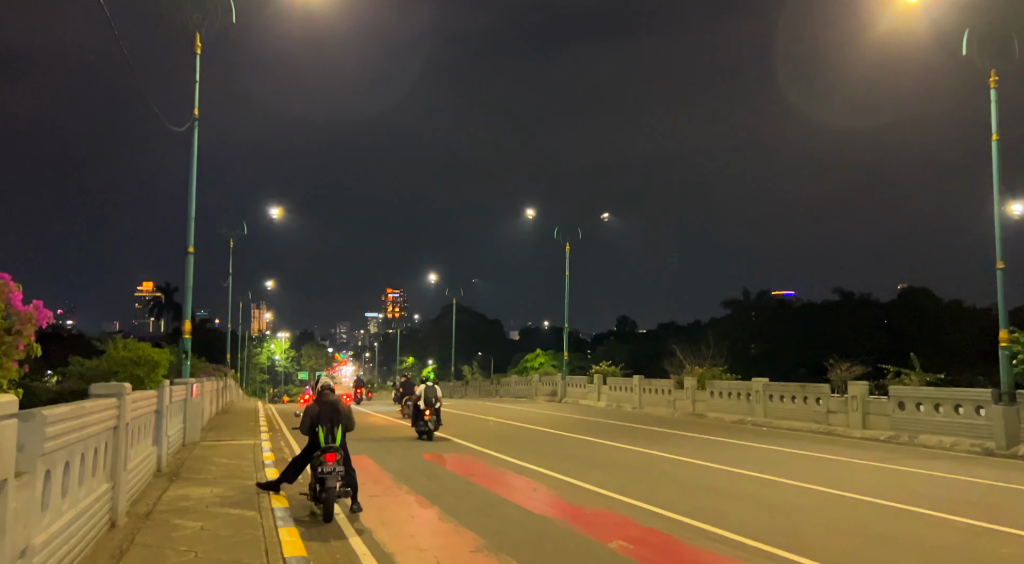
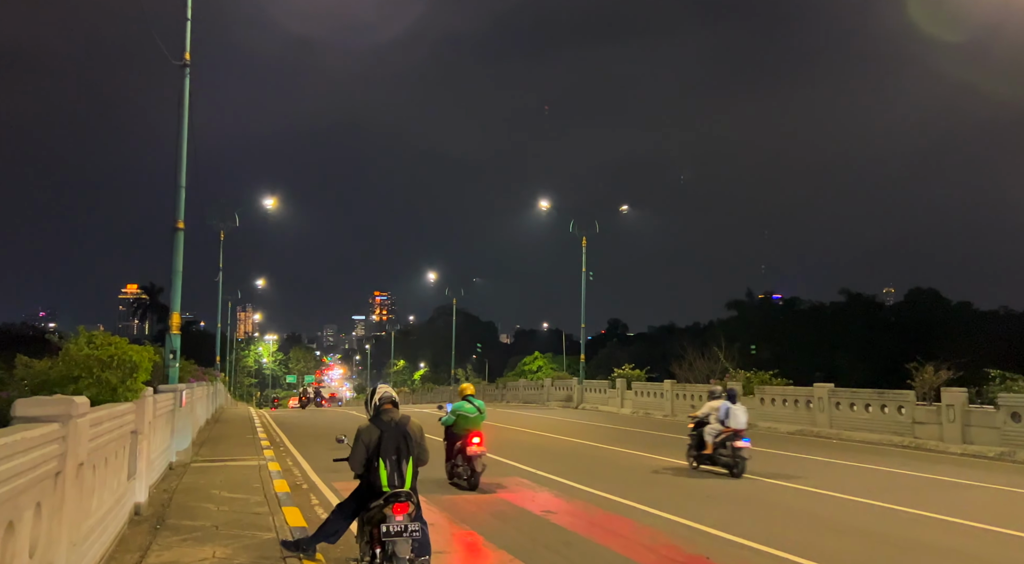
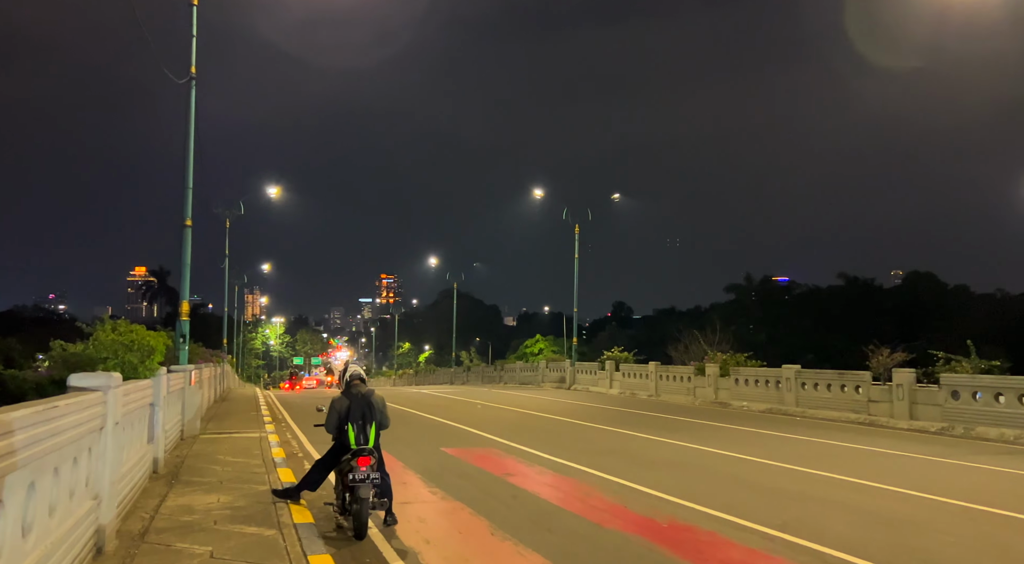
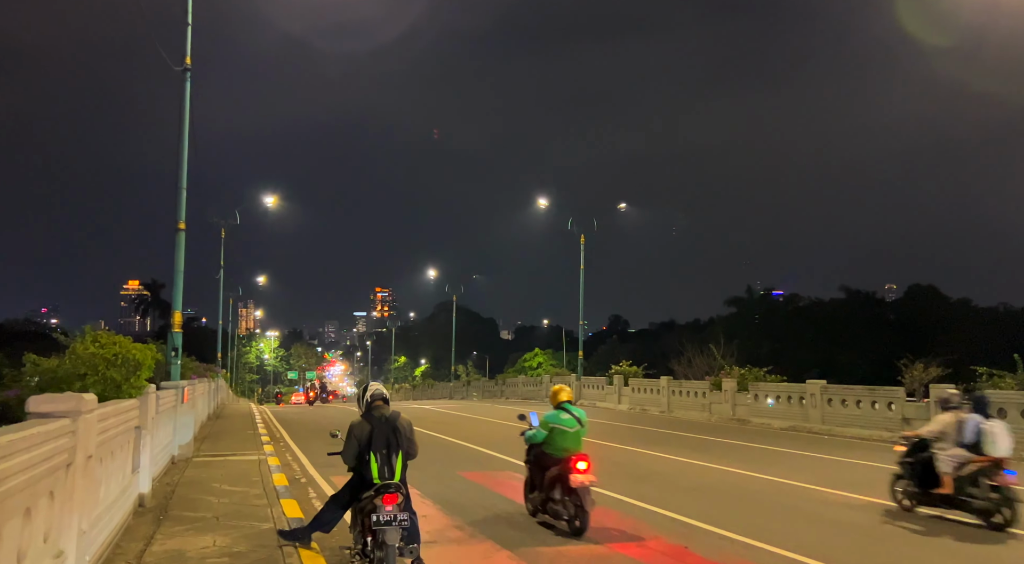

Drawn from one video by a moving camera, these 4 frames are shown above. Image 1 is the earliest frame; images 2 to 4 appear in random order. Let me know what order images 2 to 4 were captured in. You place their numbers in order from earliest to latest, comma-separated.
3, 4, 2
